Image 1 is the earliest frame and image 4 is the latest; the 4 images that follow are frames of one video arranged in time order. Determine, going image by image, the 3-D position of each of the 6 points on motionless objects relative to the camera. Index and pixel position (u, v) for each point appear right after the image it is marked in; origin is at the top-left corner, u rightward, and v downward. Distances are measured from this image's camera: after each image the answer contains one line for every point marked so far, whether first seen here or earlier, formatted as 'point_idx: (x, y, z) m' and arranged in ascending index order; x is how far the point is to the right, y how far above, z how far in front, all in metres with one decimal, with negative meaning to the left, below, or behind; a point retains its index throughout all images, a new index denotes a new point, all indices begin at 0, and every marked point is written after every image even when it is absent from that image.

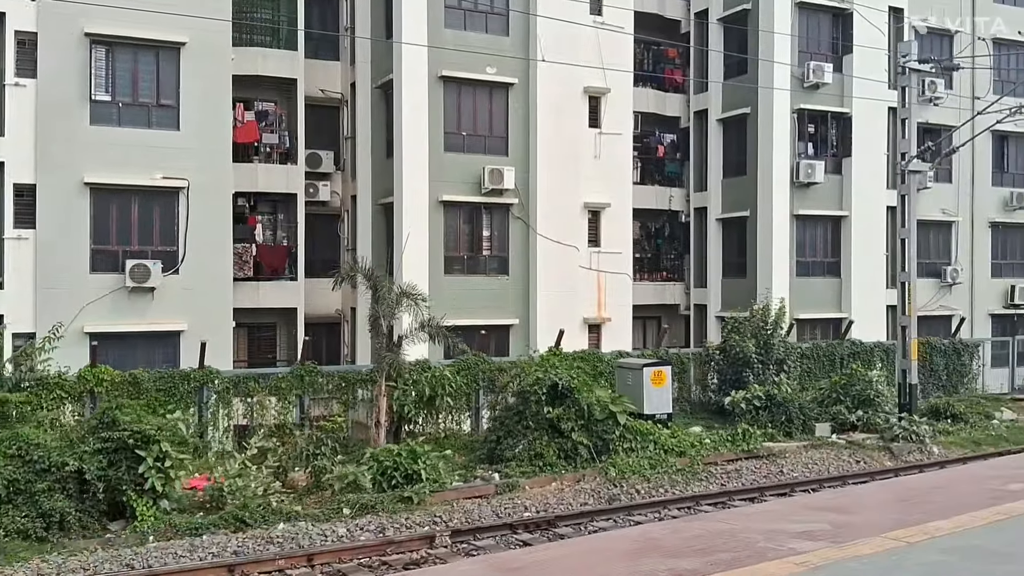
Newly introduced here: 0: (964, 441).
0: (+6.6, -2.2, +15.2) m
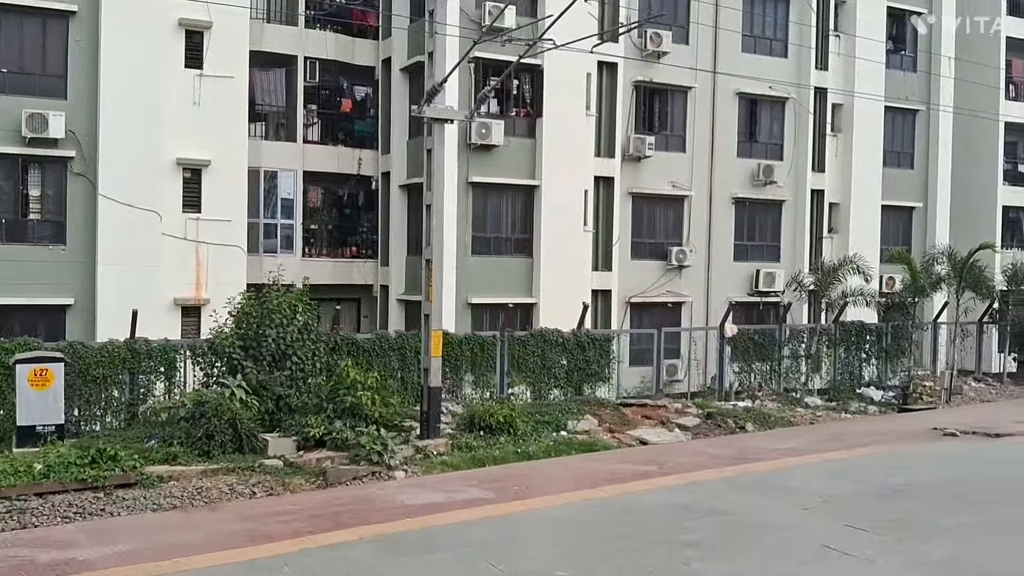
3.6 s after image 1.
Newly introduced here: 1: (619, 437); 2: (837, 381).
0: (-0.5, -2.0, +11.9) m
1: (+1.4, -1.9, +13.5) m
2: (+5.8, -1.7, +18.6) m
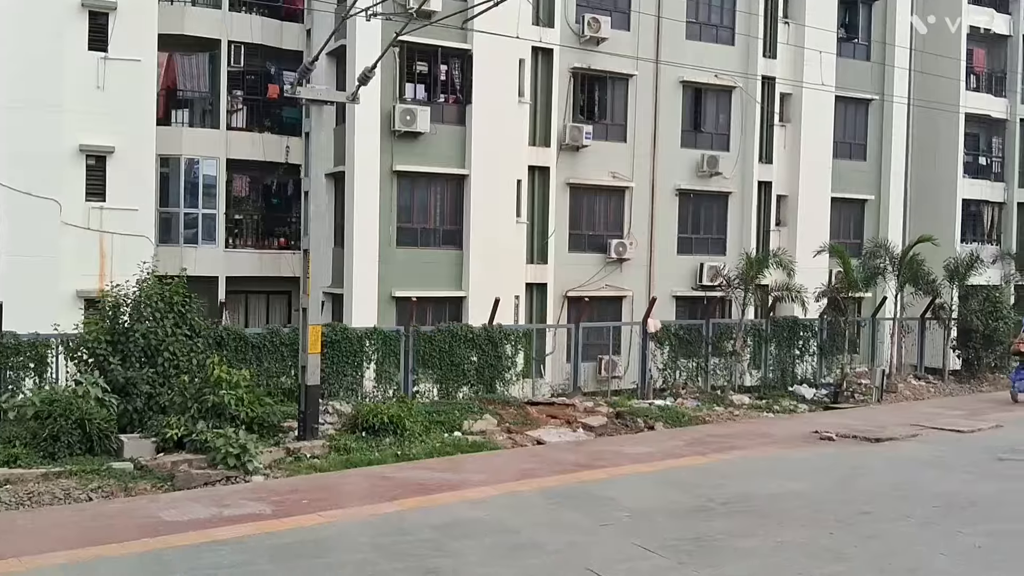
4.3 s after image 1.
0: (-1.9, -1.9, +11.2) m
1: (+0.1, -1.8, +12.9) m
2: (+4.4, -1.6, +17.9) m
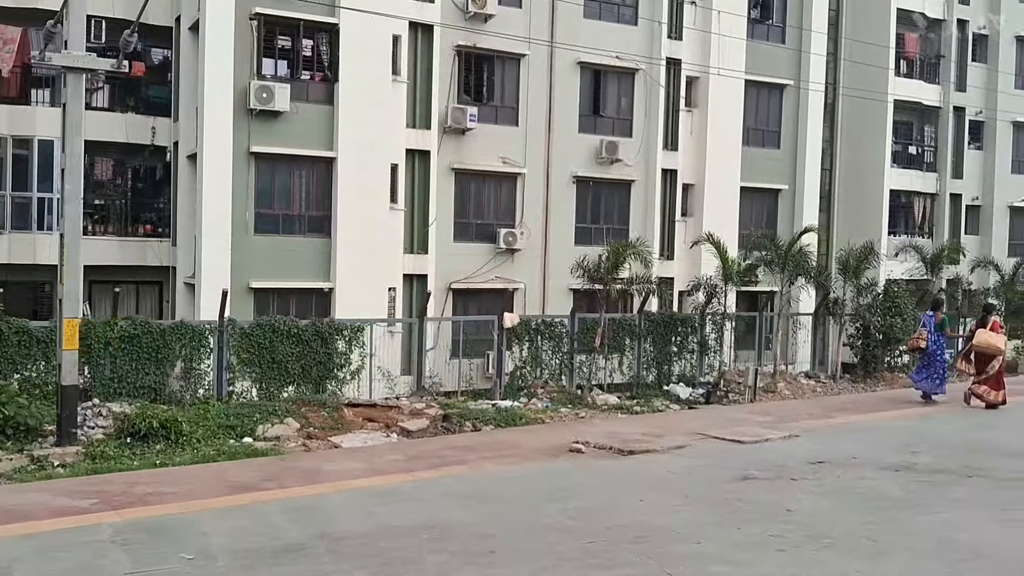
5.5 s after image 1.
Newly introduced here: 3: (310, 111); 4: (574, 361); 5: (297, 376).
0: (-4.1, -1.8, +10.1) m
1: (-2.2, -1.7, +11.8) m
2: (+2.1, -1.4, +16.8) m
3: (-3.6, +3.1, +18.6) m
4: (+0.9, -1.1, +16.3) m
5: (-2.9, -1.2, +14.1) m
